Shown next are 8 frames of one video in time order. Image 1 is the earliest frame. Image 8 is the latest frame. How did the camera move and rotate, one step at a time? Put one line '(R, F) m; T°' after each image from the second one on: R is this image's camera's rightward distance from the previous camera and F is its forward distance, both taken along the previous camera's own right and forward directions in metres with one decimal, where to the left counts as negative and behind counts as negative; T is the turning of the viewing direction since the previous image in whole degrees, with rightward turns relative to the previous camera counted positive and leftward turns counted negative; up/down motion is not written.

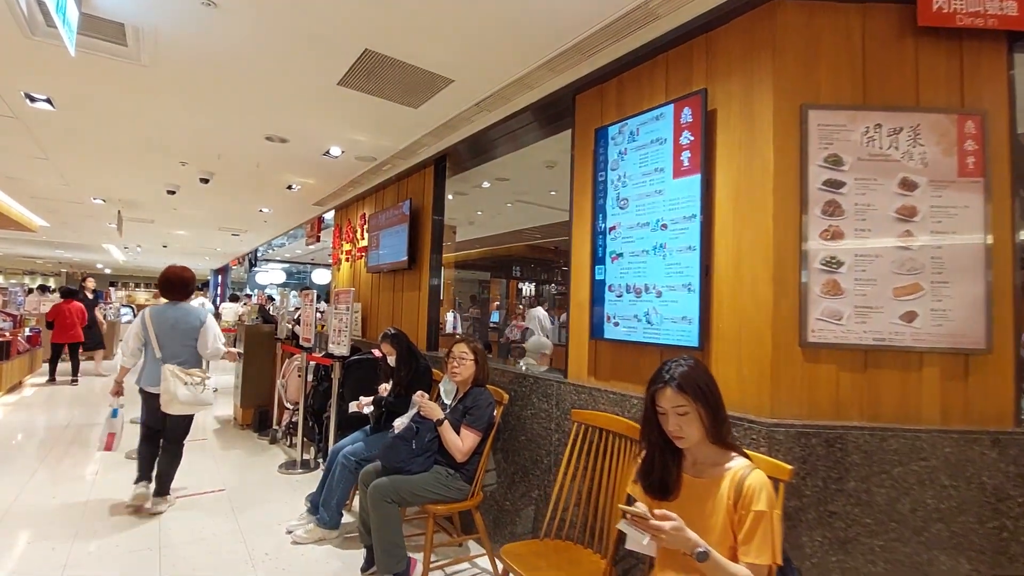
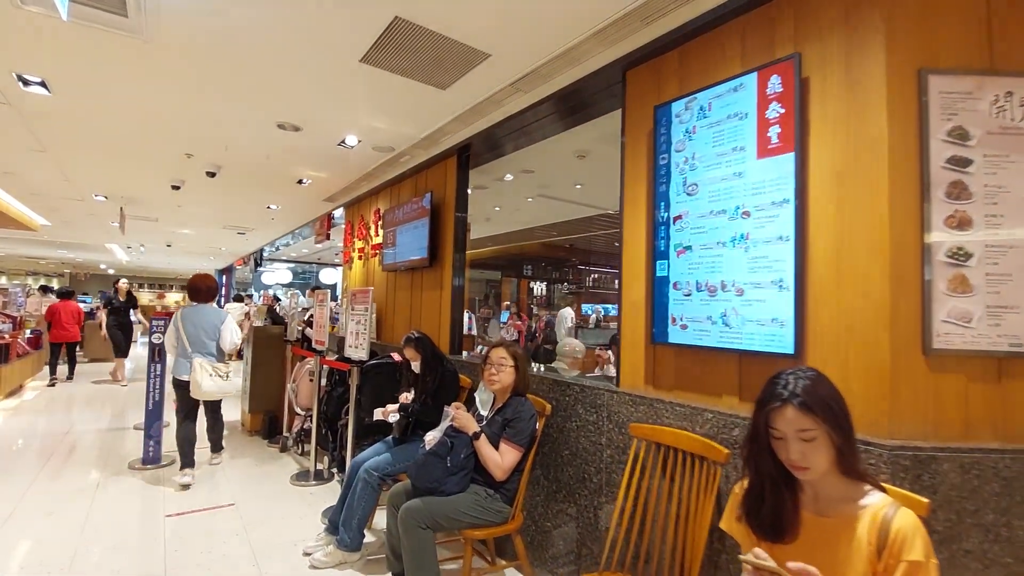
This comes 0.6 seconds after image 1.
(-0.2, +0.3) m; 0°
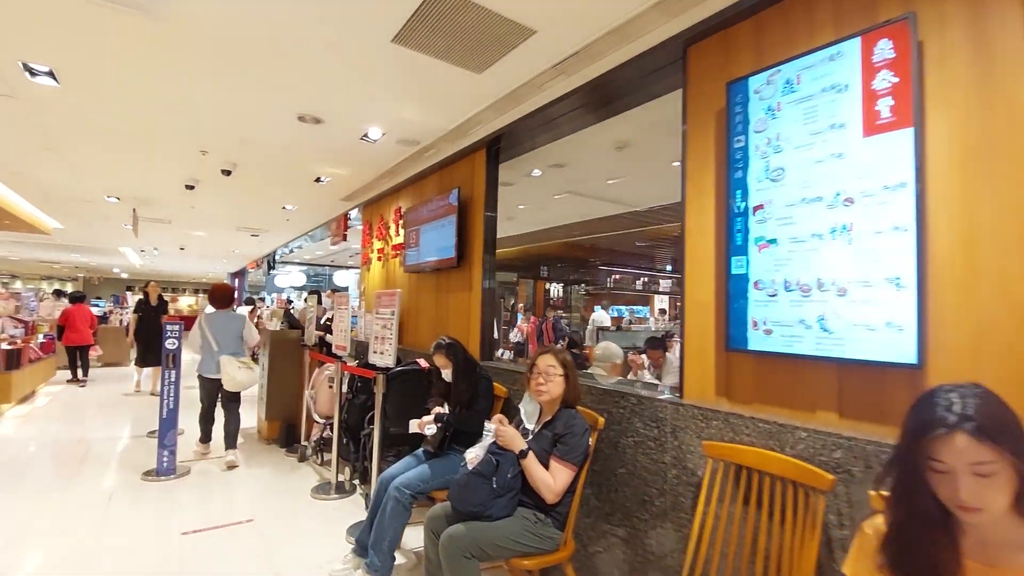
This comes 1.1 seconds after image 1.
(-0.2, +0.2) m; -1°
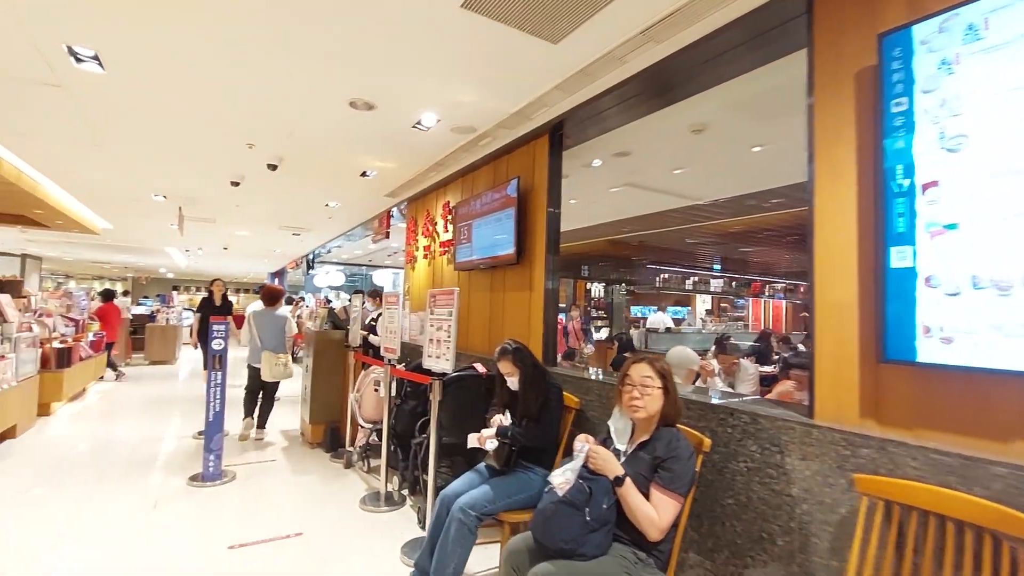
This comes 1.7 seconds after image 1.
(-0.2, +0.3) m; -3°
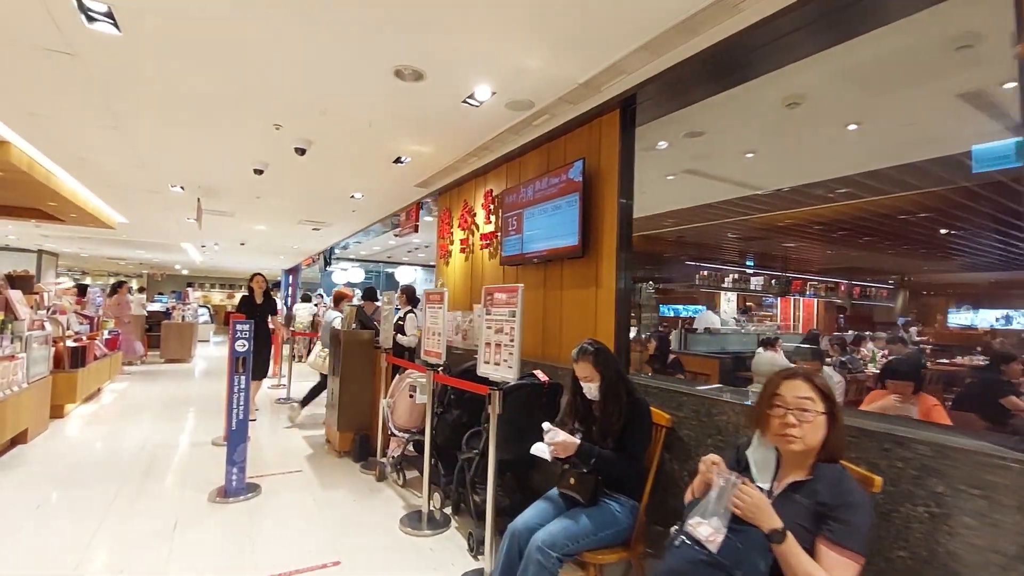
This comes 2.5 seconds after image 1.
(-0.3, +0.4) m; -1°
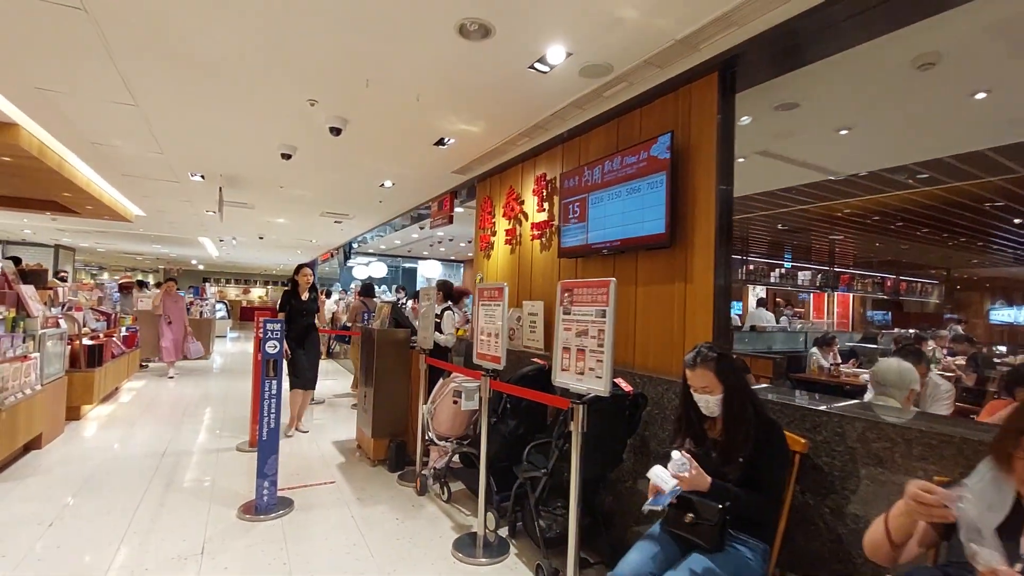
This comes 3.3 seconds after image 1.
(-0.3, +0.4) m; -1°
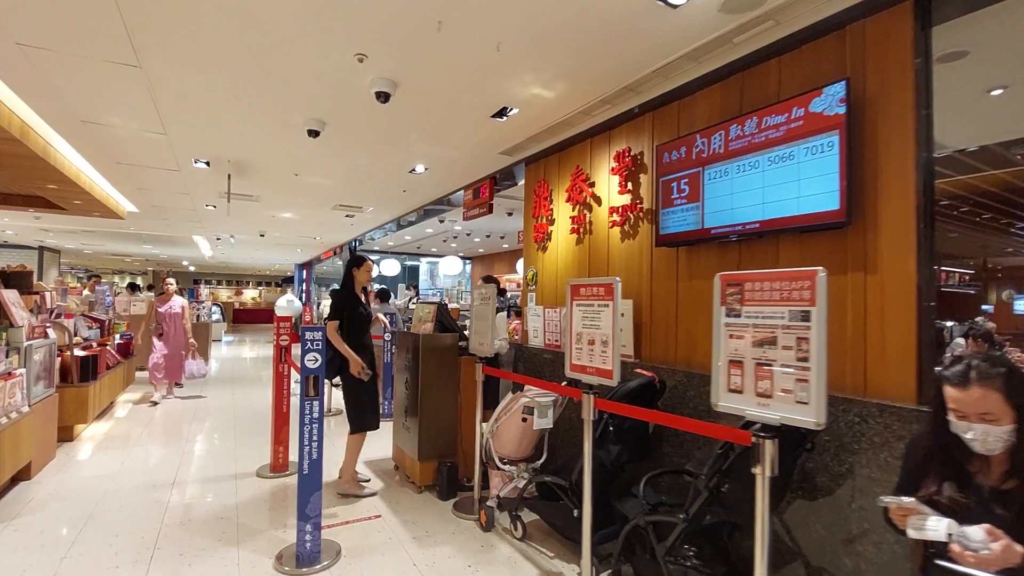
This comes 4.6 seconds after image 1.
(-0.6, +0.6) m; +1°
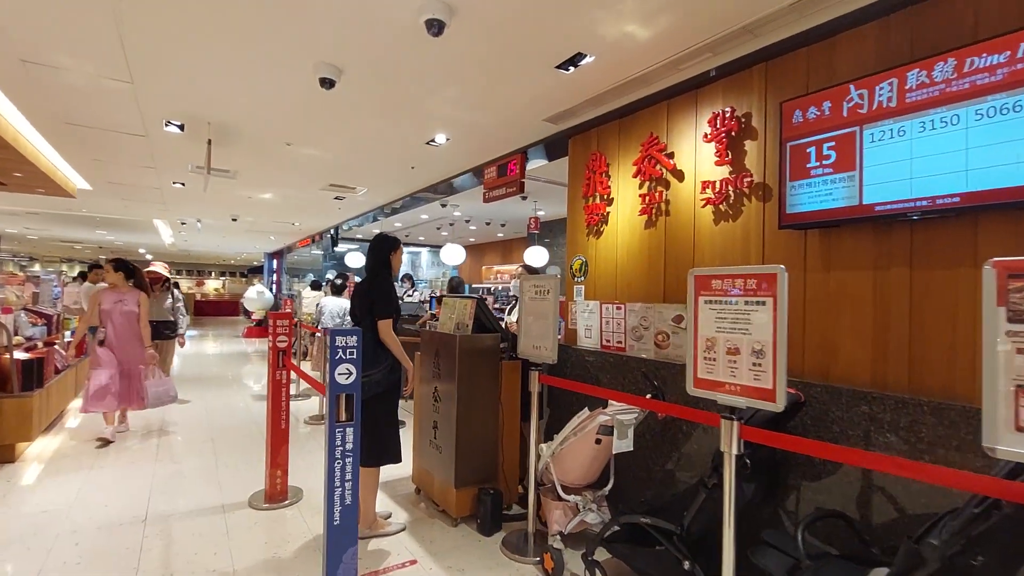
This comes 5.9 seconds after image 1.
(-0.5, +0.6) m; +4°
